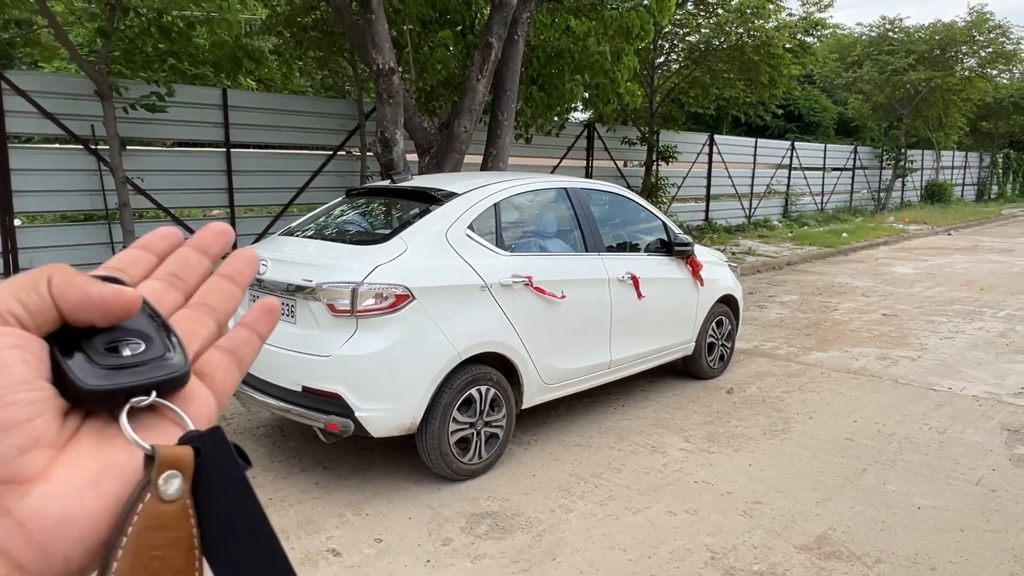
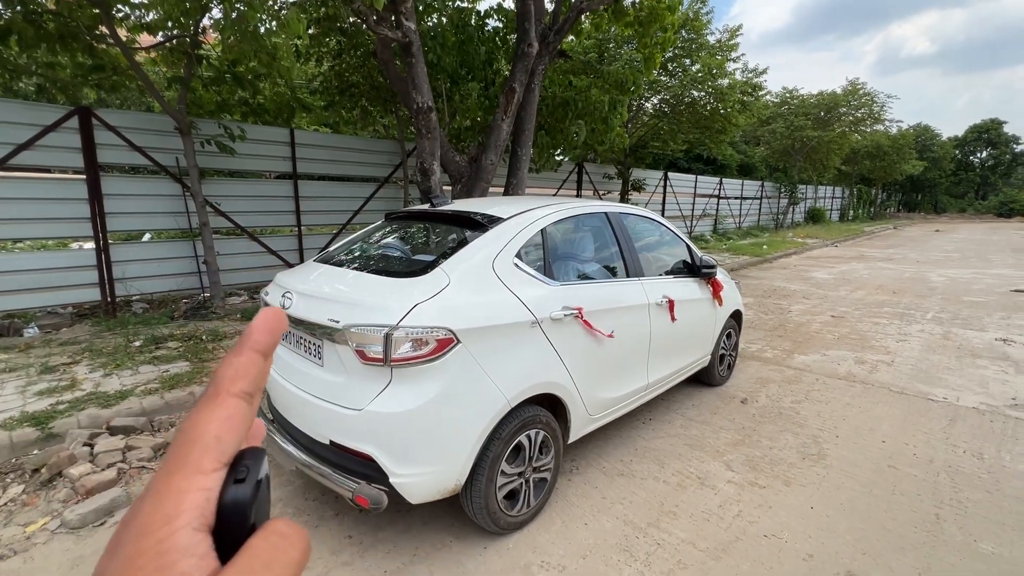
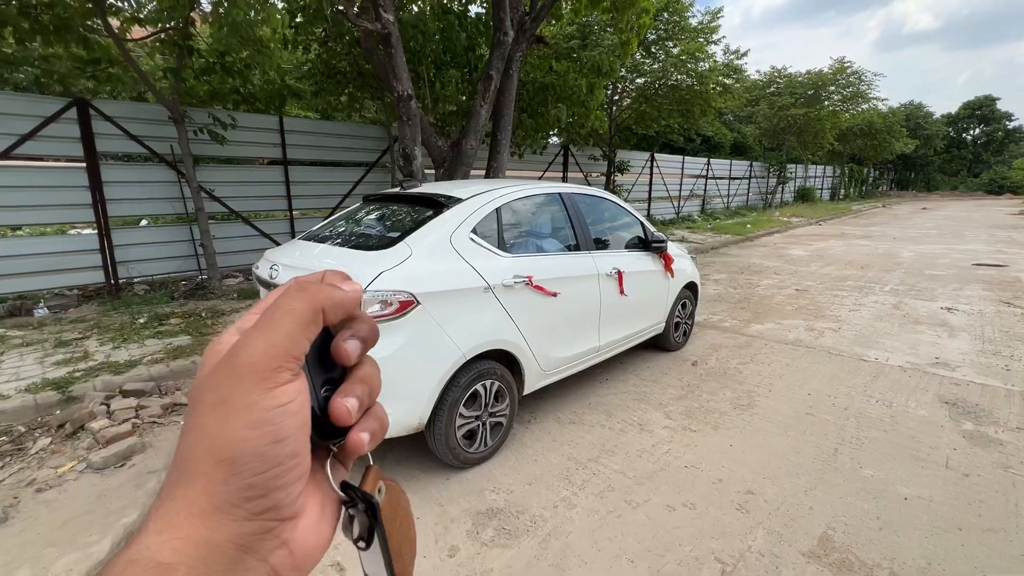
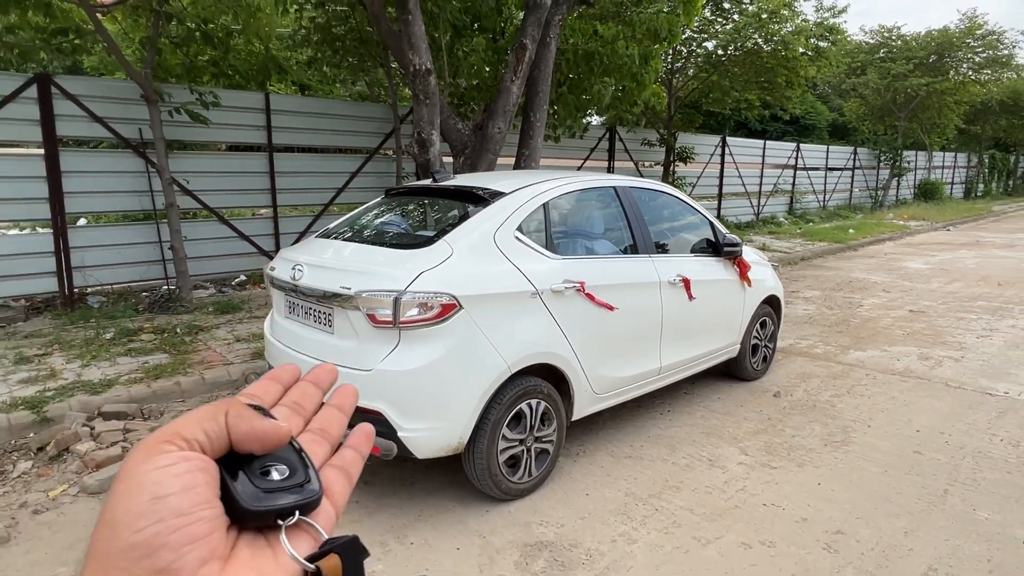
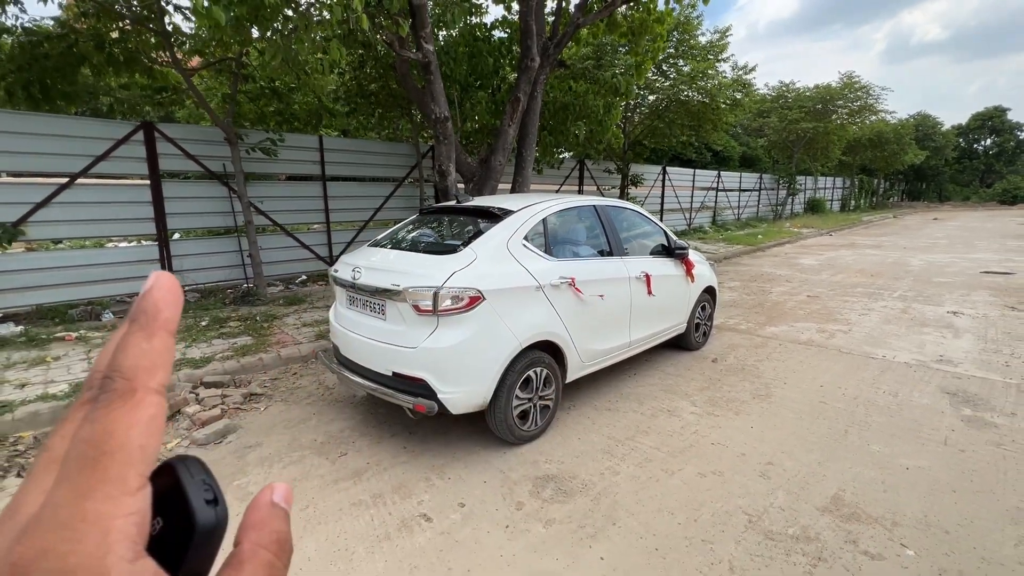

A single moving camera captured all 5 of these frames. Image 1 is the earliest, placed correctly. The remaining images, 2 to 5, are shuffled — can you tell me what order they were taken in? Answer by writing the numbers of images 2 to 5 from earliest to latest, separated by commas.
4, 2, 5, 3
